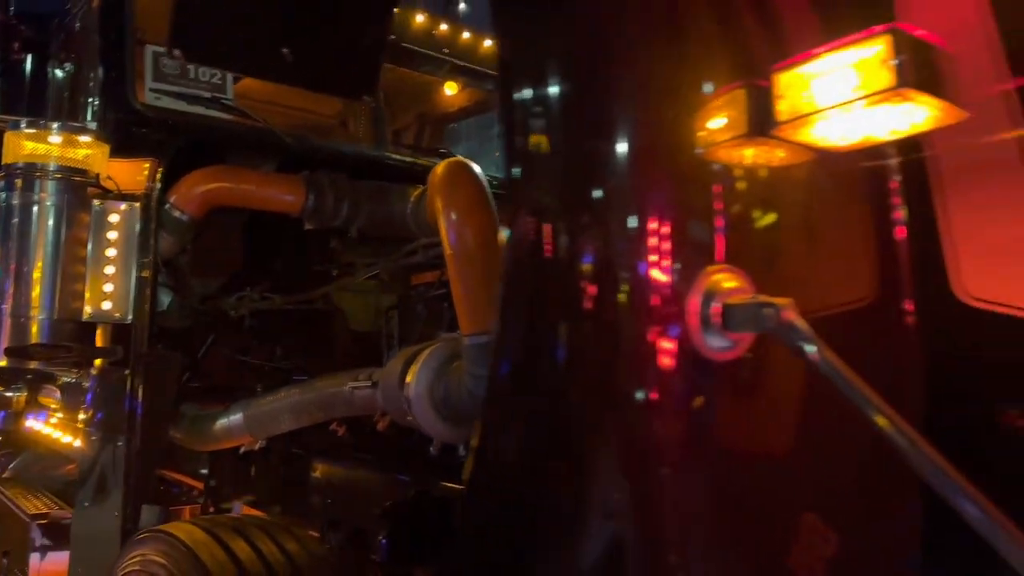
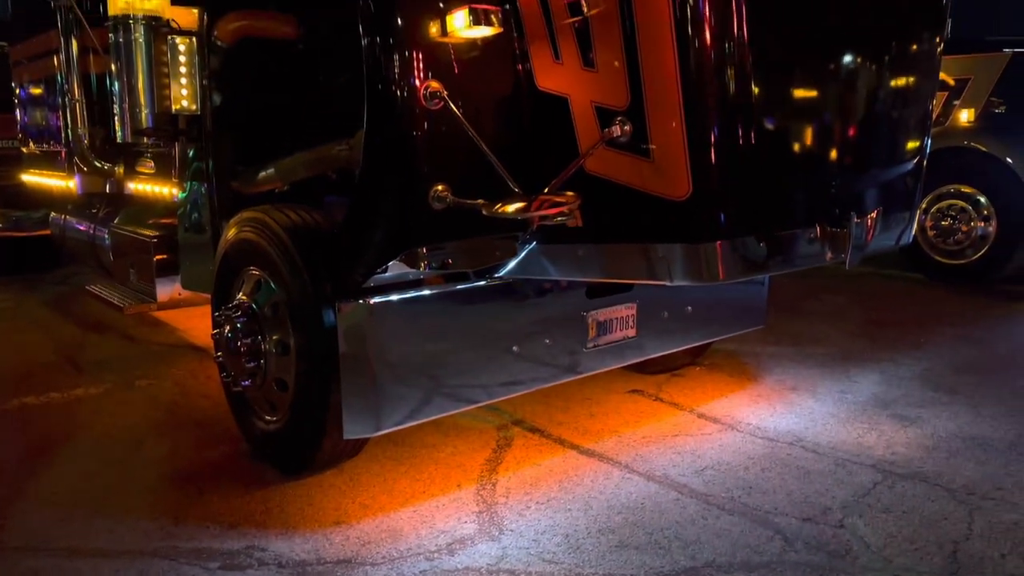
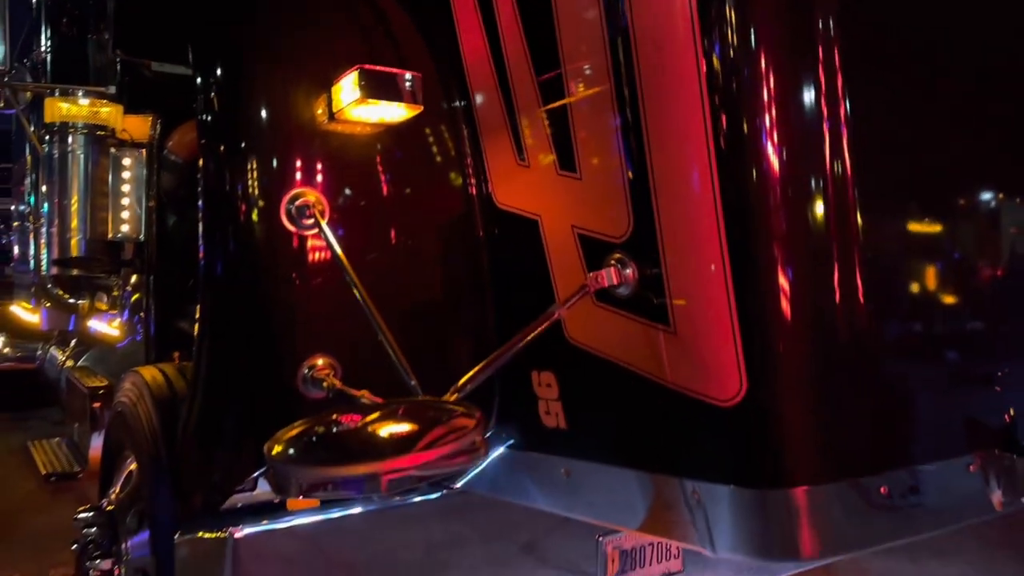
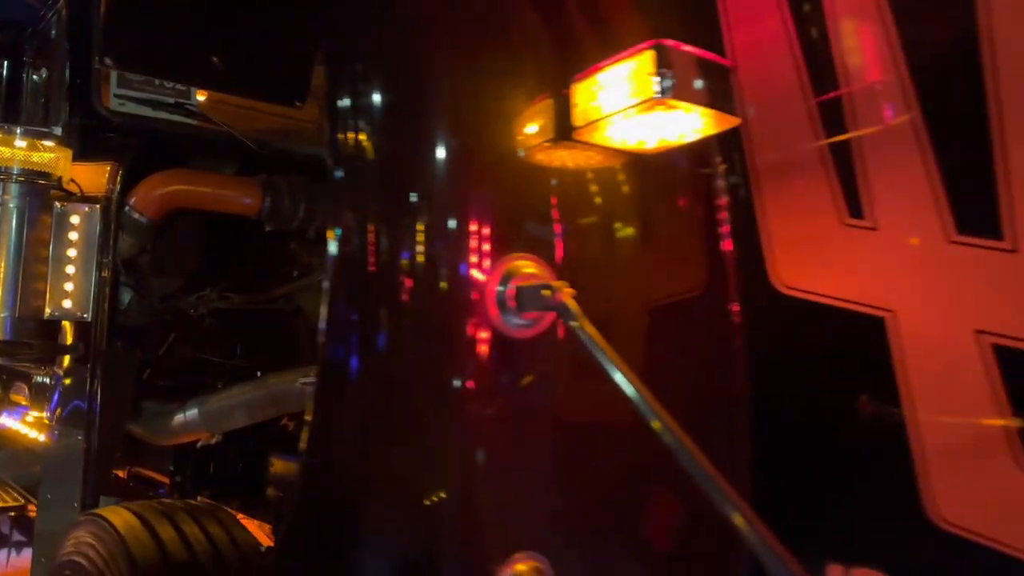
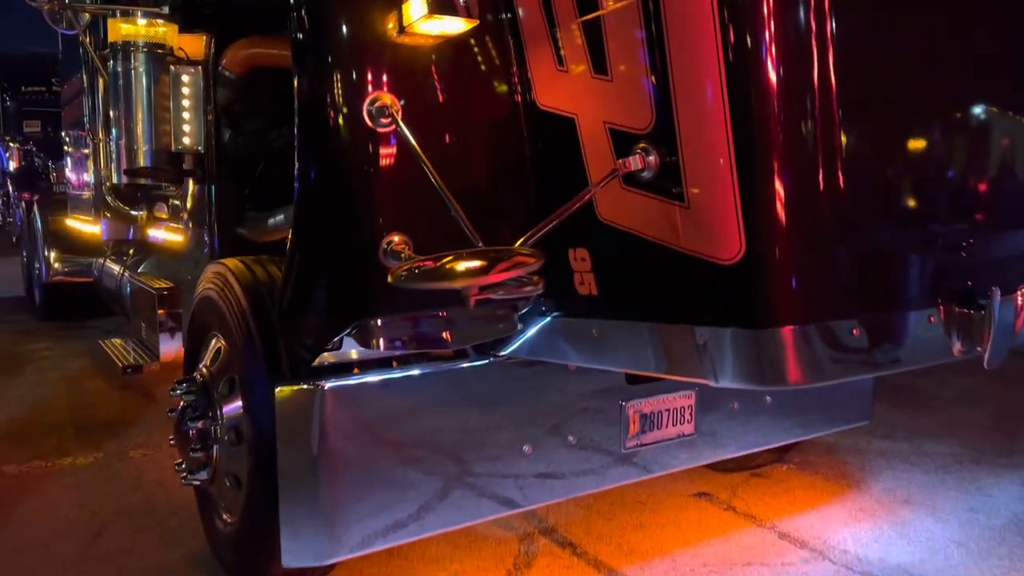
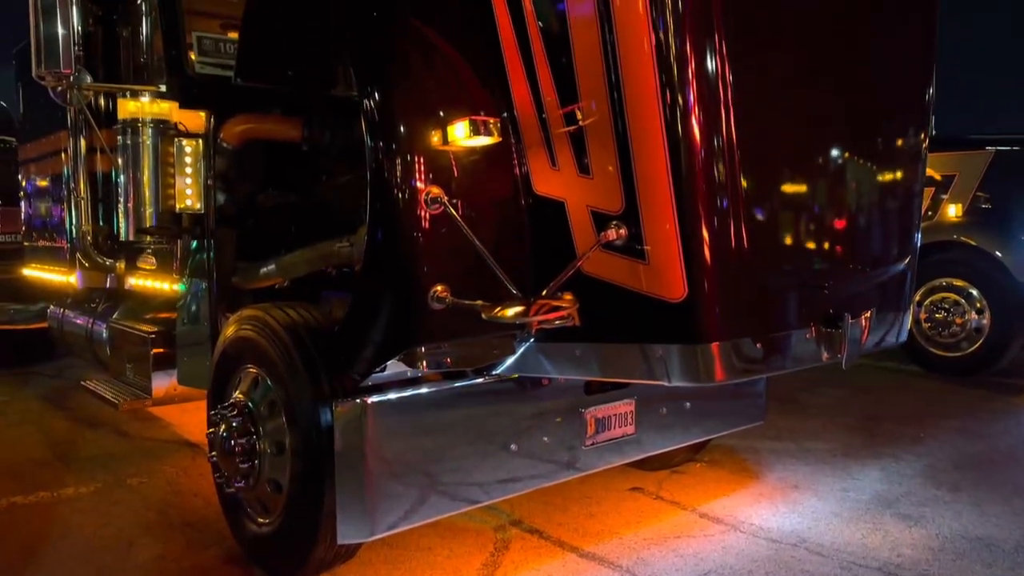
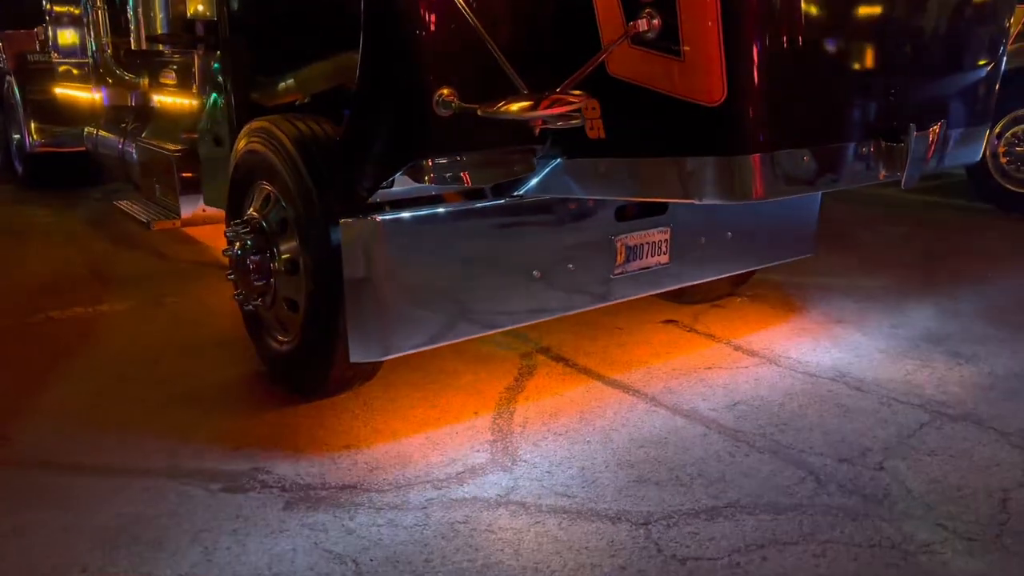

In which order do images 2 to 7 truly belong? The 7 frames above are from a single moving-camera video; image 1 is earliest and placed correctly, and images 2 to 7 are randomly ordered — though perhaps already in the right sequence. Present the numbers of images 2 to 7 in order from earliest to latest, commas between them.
4, 3, 5, 7, 2, 6
